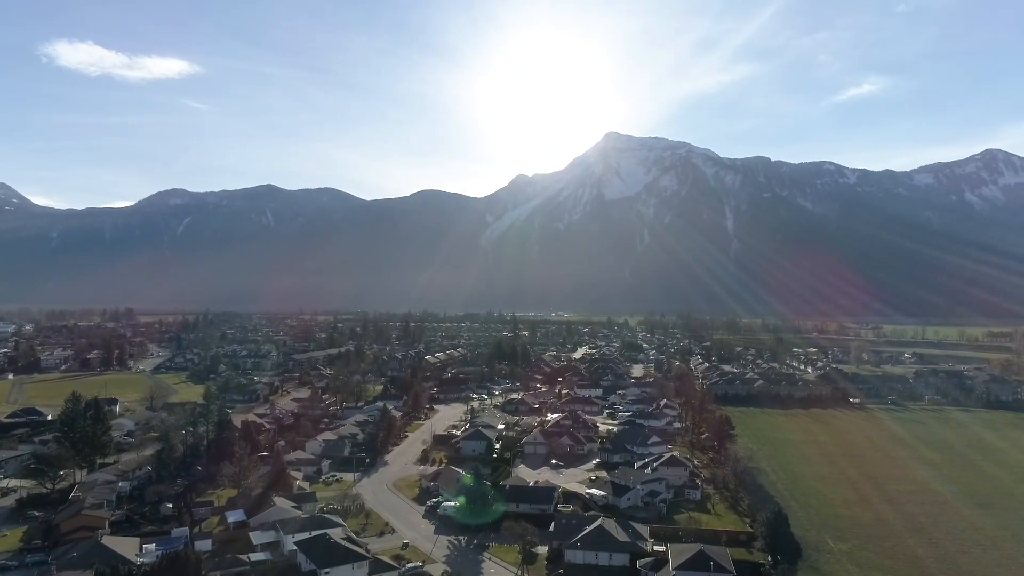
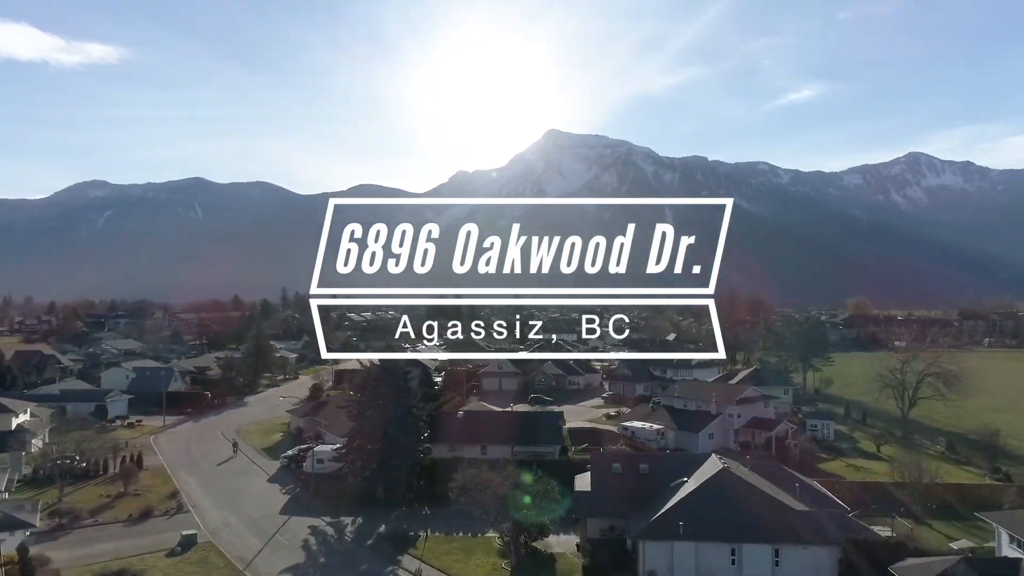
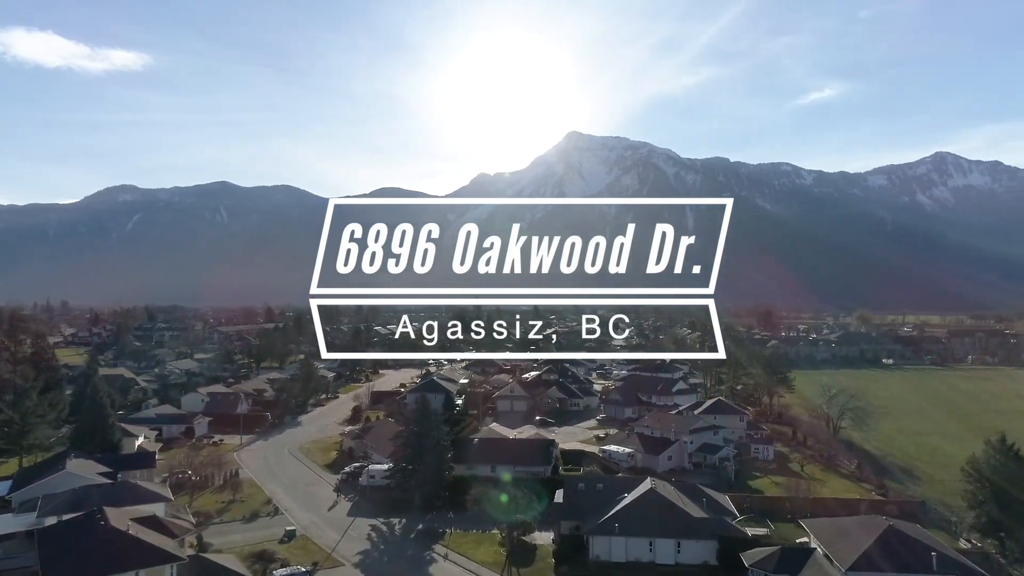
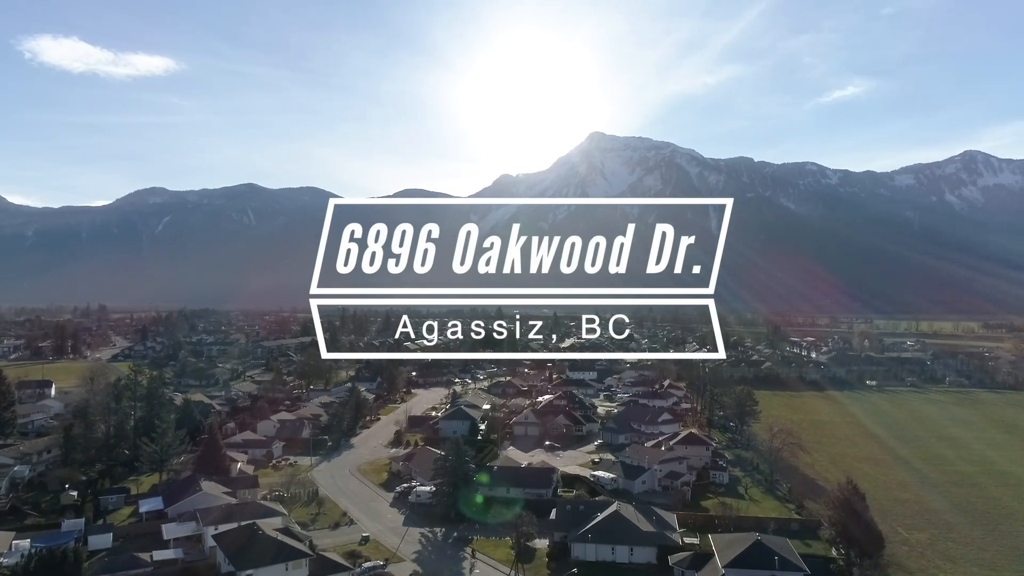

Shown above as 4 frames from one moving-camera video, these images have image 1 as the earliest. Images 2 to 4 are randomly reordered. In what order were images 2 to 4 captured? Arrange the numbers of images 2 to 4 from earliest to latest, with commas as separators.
4, 3, 2
